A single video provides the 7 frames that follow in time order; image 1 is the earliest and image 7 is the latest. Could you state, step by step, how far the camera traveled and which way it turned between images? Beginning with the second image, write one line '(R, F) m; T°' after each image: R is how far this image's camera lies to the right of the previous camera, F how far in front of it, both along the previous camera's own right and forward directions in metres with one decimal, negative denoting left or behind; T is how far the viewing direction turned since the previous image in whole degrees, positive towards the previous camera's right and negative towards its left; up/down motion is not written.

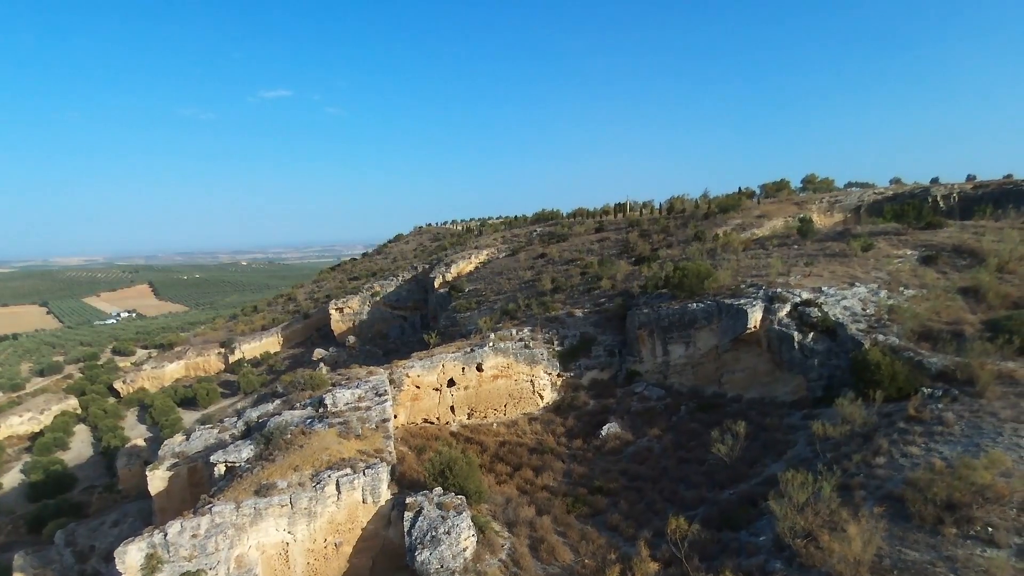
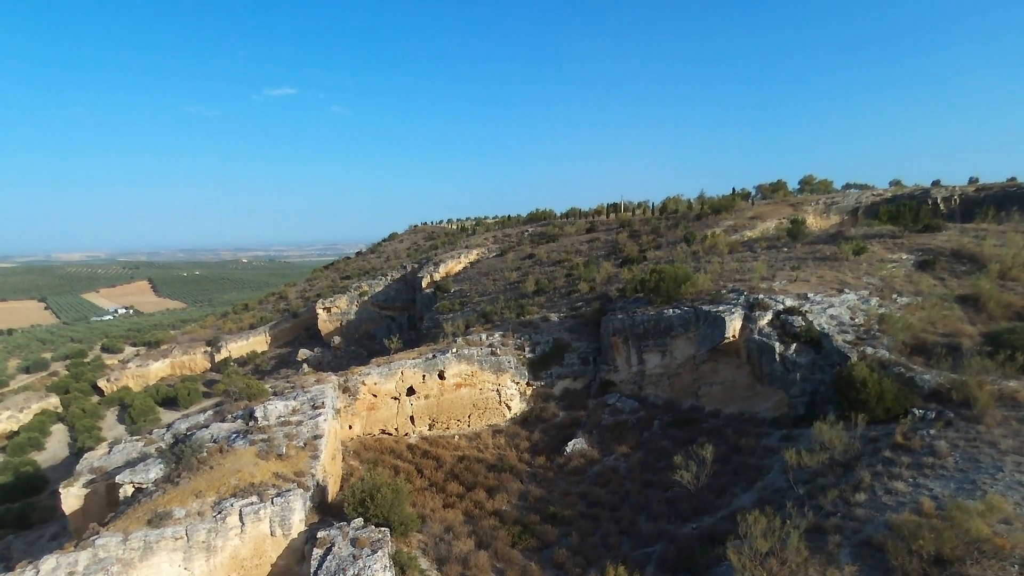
(+0.9, +1.0) m; 0°
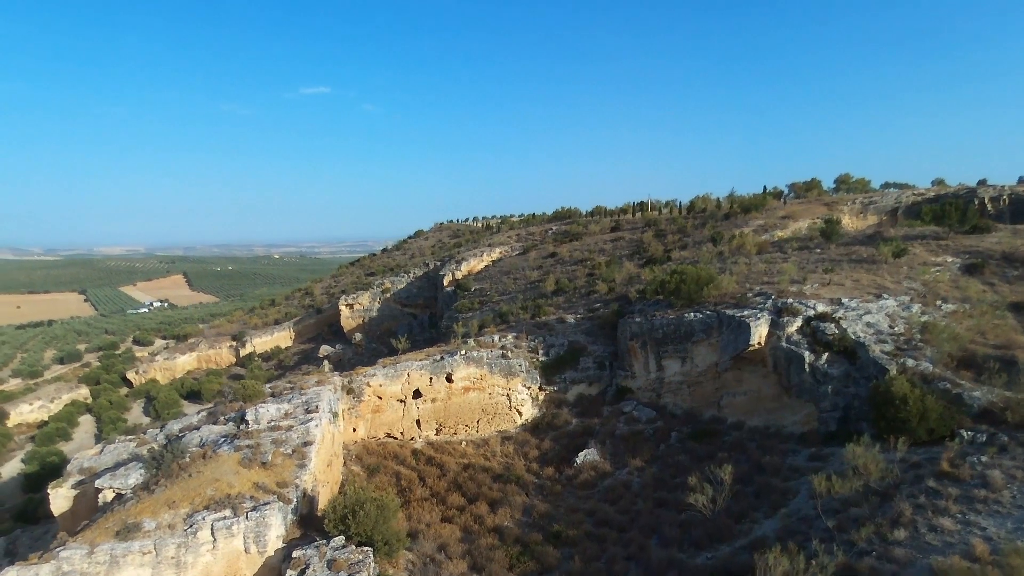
(+0.3, +0.6) m; -3°
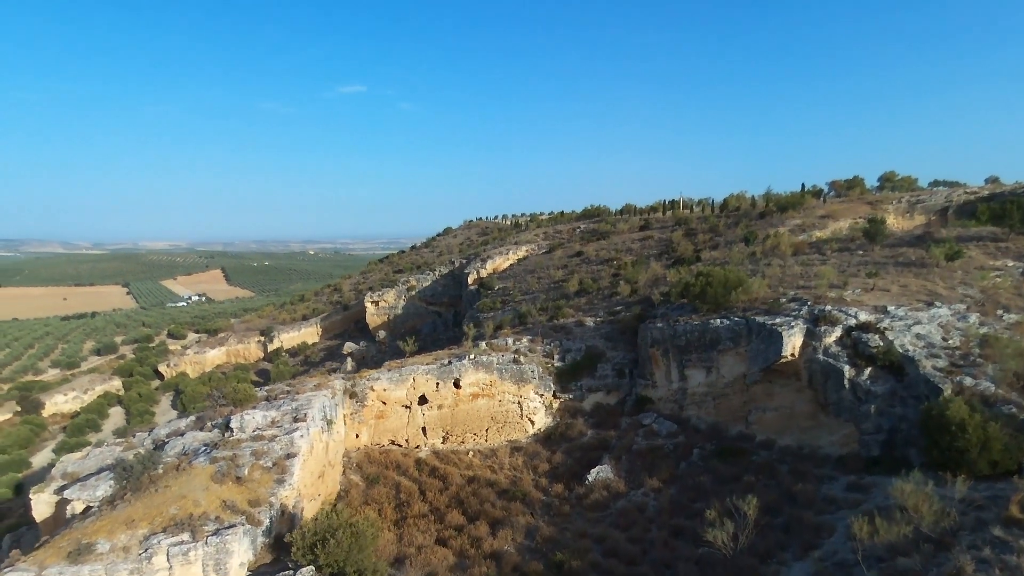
(+0.4, +0.8) m; -3°
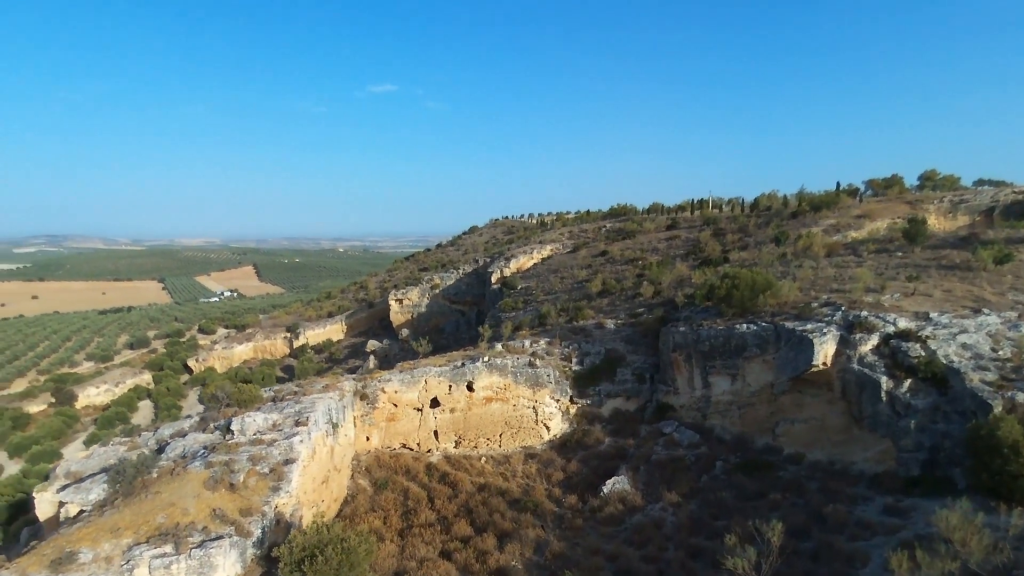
(+0.2, +0.4) m; -3°
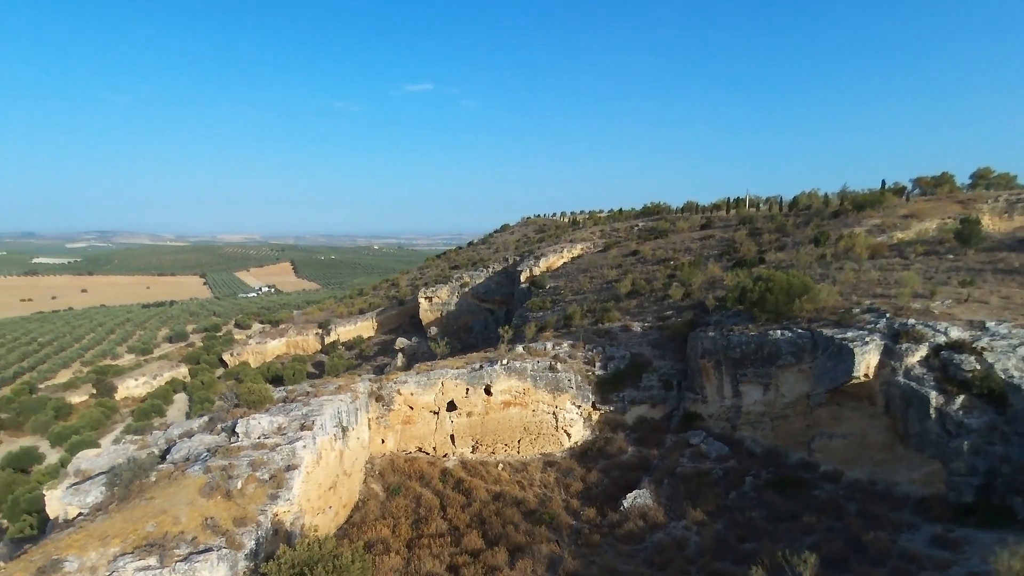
(+0.3, +0.5) m; -3°
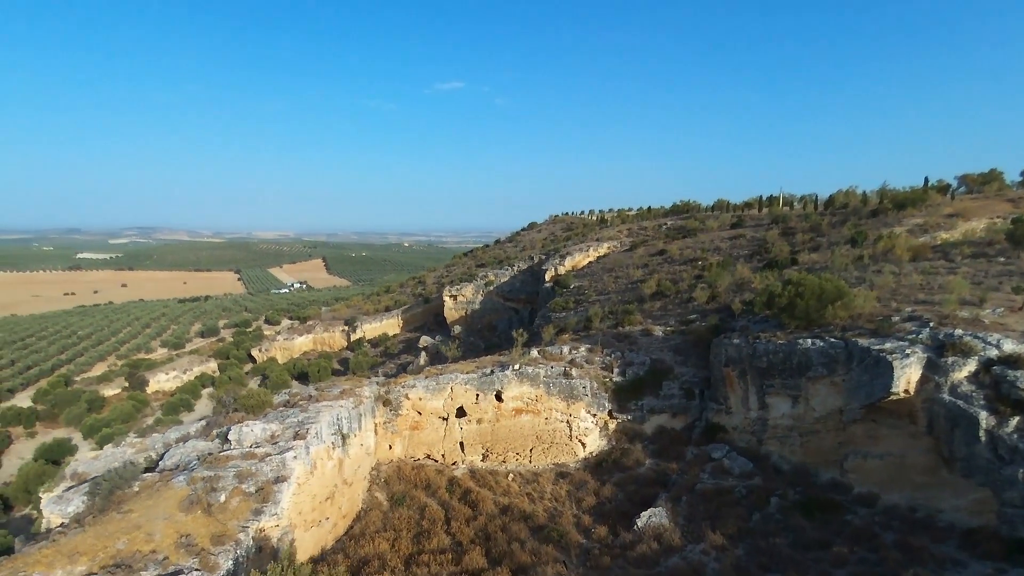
(+0.3, +0.5) m; -3°
